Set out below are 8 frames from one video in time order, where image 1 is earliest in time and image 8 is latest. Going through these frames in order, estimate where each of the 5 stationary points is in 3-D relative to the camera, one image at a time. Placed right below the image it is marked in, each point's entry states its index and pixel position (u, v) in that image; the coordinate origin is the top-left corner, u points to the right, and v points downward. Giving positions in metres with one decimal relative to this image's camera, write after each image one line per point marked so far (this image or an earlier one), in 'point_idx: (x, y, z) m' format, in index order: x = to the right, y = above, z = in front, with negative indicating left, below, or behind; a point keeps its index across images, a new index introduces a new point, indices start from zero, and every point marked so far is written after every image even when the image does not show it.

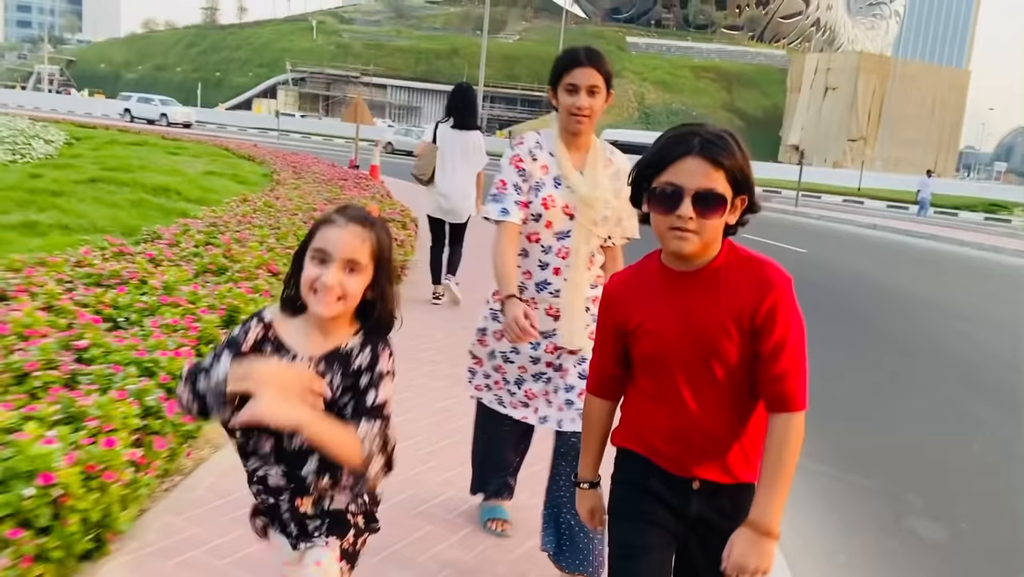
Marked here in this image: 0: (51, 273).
0: (-2.0, +0.1, +3.8) m
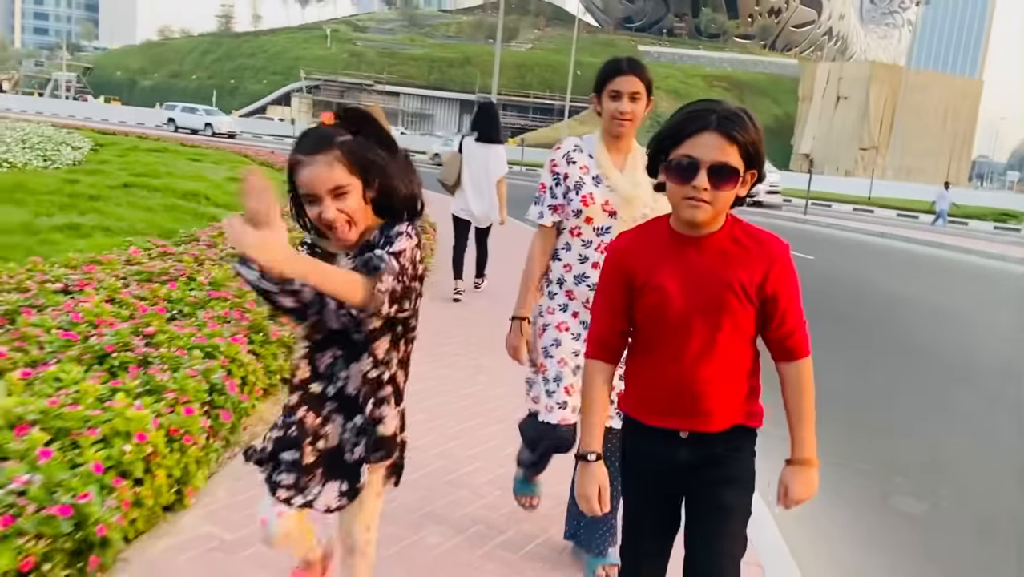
0: (-1.9, +0.1, +4.1) m
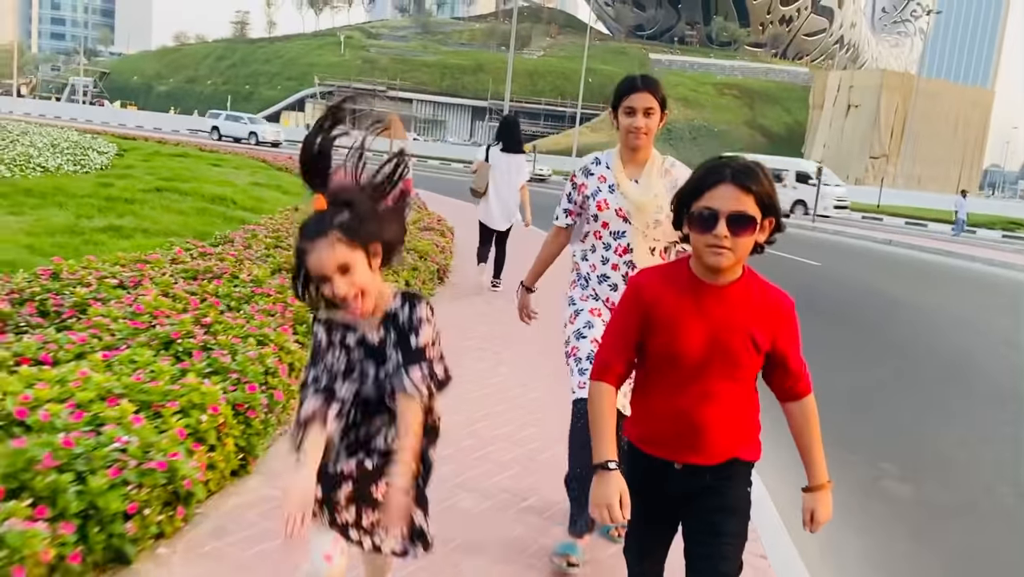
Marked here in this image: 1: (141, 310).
0: (-1.8, +0.1, +4.4) m
1: (-1.4, -0.1, +3.4) m
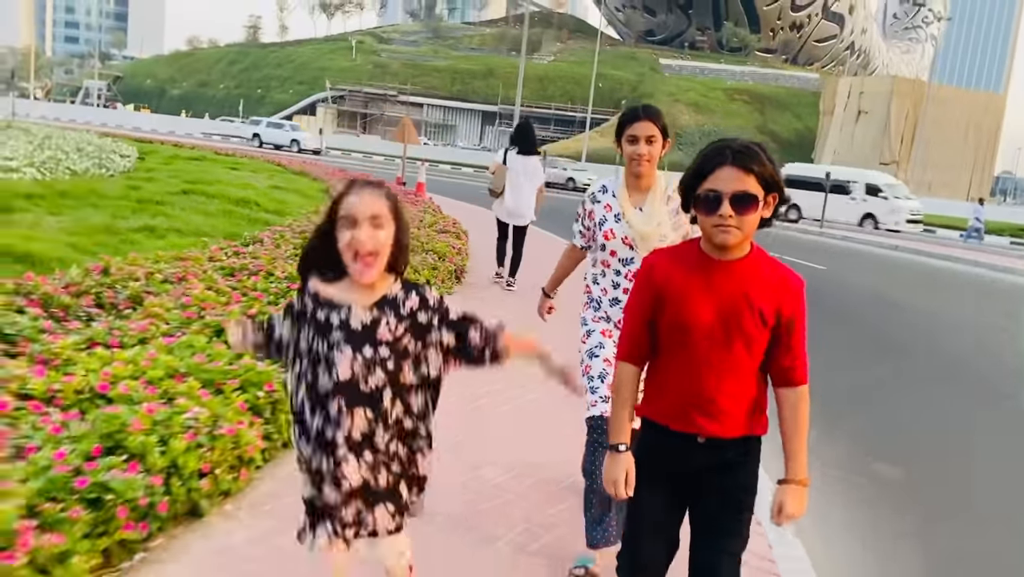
0: (-1.7, +0.1, +4.7) m
1: (-1.4, -0.1, +3.7) m
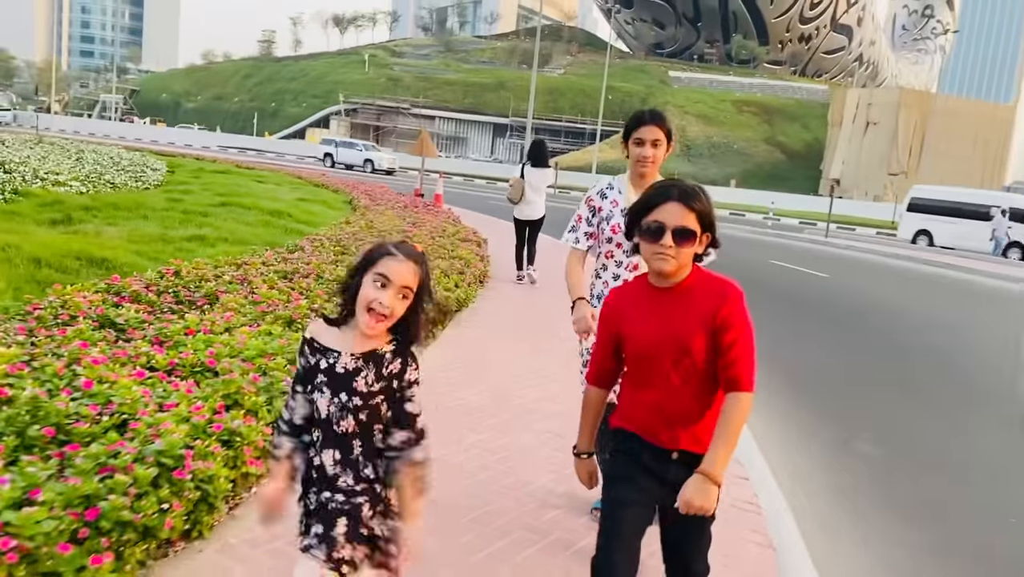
0: (-1.6, +0.1, +5.3) m
1: (-1.2, -0.1, +4.3) m
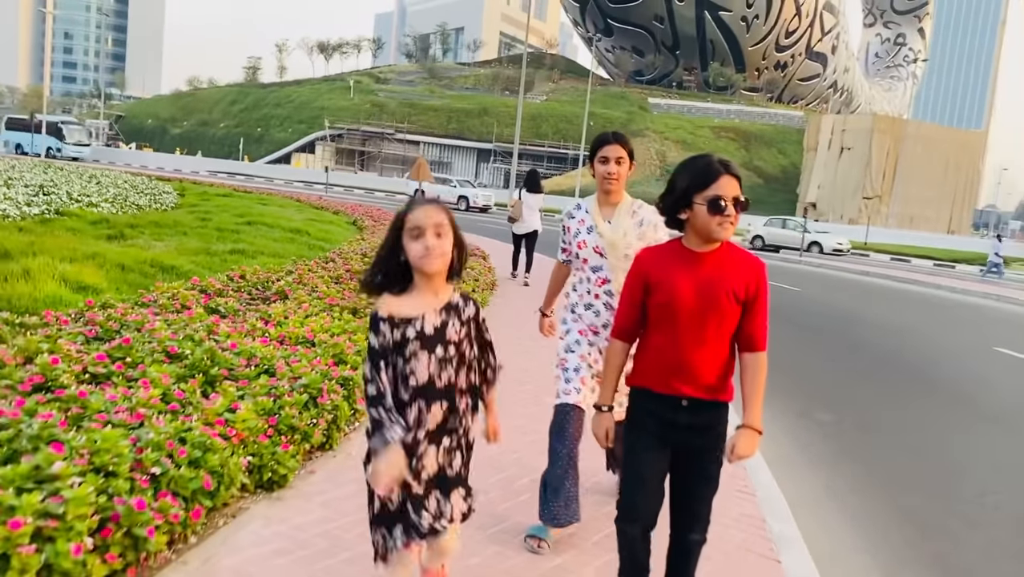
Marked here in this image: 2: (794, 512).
0: (-1.5, +0.1, +6.2) m
1: (-1.1, 0.0, +5.2) m
2: (+1.2, -0.9, +3.5) m
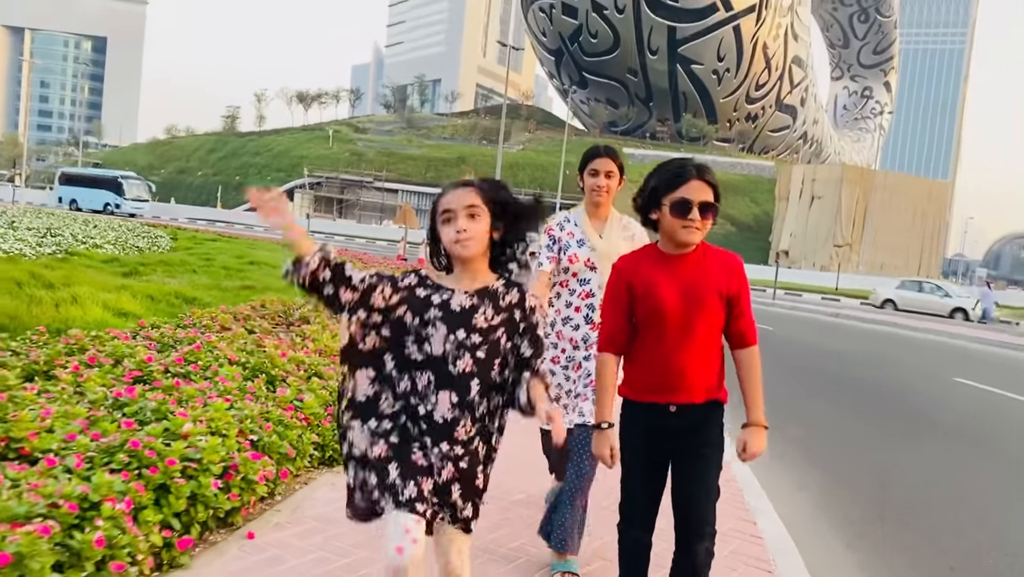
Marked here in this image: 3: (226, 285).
0: (-1.5, -0.1, +6.7) m
1: (-1.1, -0.2, +5.7) m
2: (+1.2, -1.0, +4.1) m
3: (-2.8, 0.0, +8.4) m
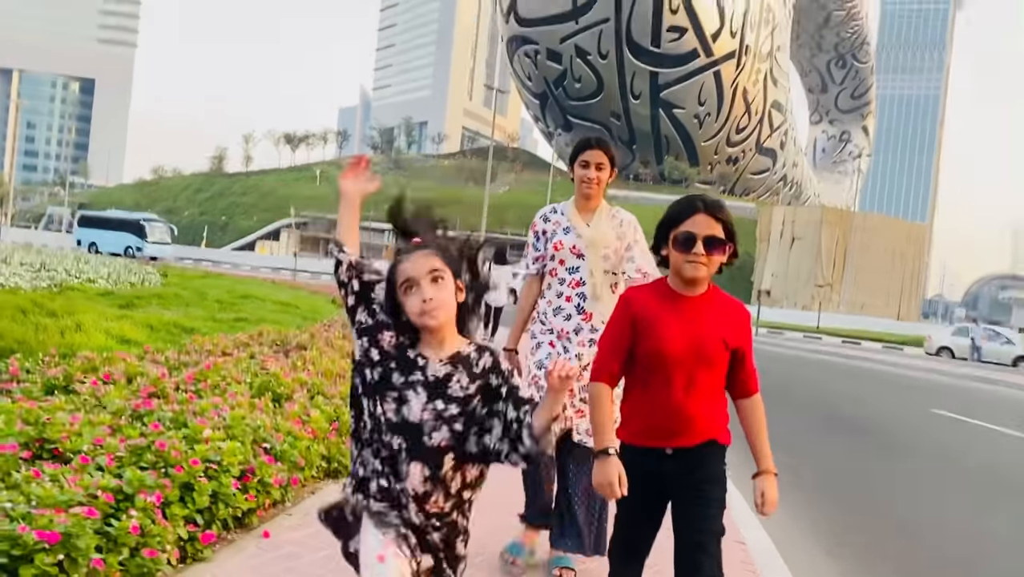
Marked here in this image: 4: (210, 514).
0: (-1.6, -0.4, +6.9) m
1: (-1.2, -0.4, +5.9) m
2: (+1.2, -1.1, +4.2) m
3: (-2.9, -0.3, +8.6) m
4: (-0.9, -0.7, +2.7) m
